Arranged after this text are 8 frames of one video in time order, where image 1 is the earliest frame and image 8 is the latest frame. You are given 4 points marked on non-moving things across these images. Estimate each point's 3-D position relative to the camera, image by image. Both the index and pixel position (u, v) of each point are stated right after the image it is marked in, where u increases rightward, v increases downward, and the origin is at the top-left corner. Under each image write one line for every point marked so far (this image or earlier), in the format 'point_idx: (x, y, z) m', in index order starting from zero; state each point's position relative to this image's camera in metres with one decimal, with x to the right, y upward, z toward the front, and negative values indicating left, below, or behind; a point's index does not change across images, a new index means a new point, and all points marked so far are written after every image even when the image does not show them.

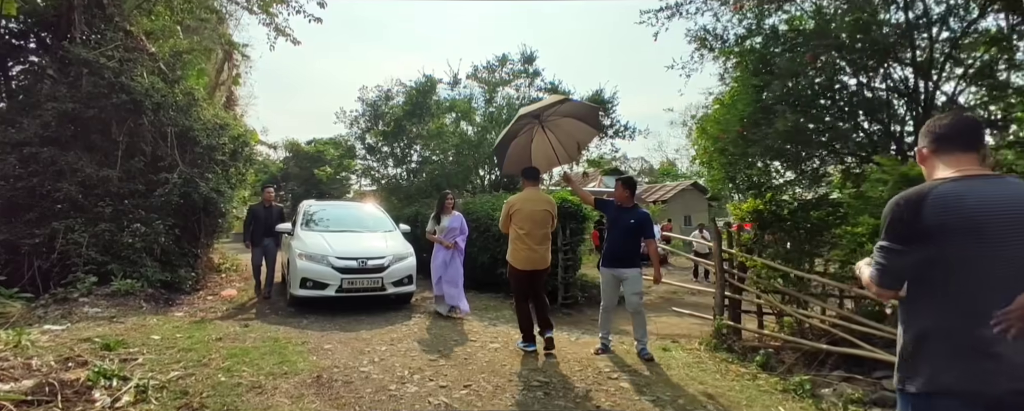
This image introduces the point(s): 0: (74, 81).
0: (-7.6, +2.2, +7.9) m
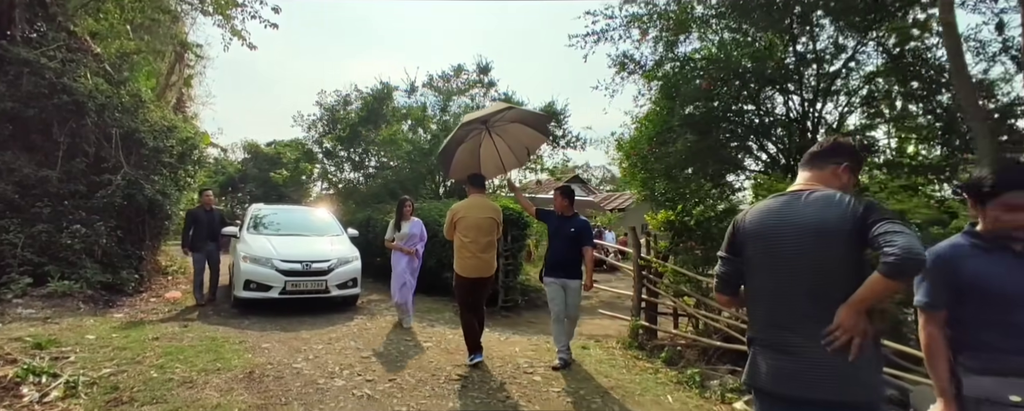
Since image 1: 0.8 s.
0: (-8.5, +2.2, +7.8) m
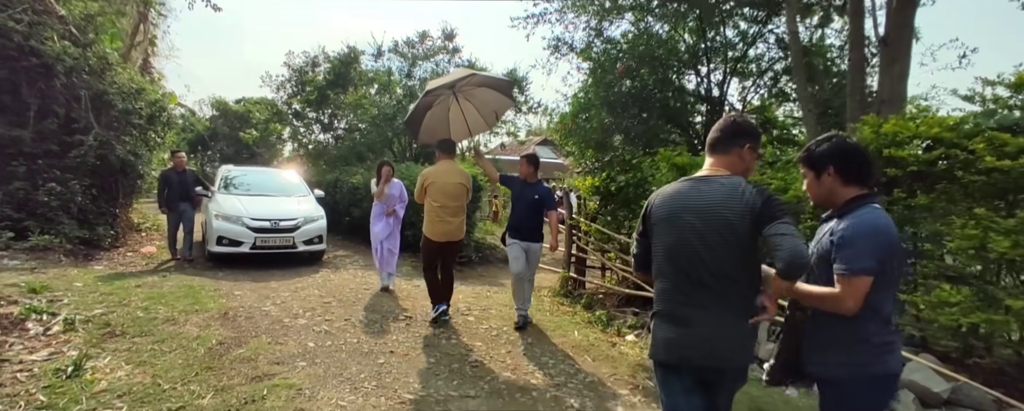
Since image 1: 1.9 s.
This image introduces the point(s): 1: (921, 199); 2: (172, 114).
0: (-9.3, +2.9, +7.9) m
1: (+2.7, 0.0, +2.9) m
2: (-7.6, +2.1, +10.1) m
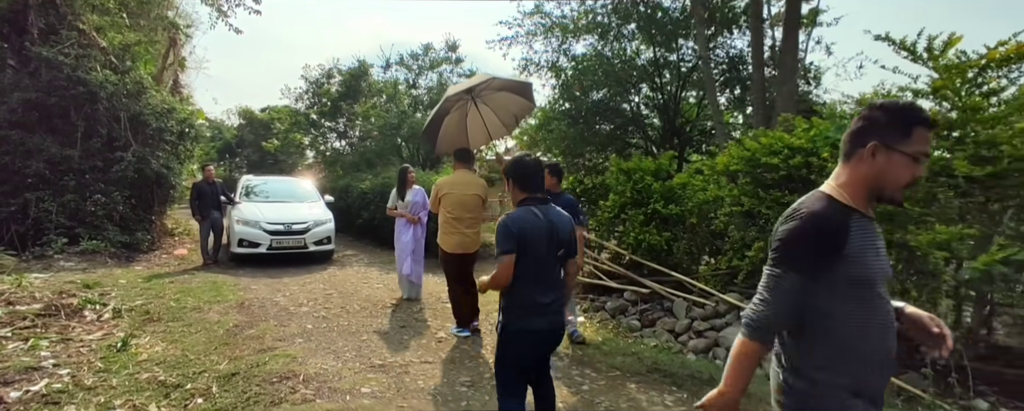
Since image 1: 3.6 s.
0: (-9.6, +2.7, +9.1) m
1: (+2.2, 0.0, +3.5) m
2: (-7.7, +1.9, +11.2) m
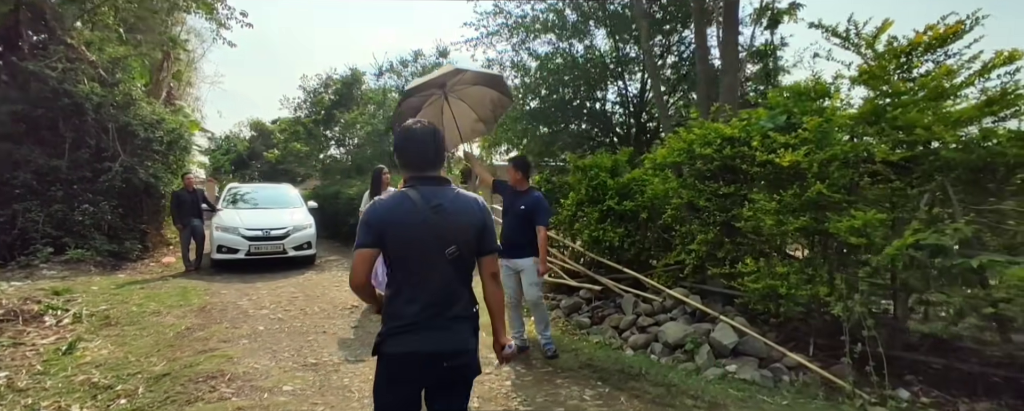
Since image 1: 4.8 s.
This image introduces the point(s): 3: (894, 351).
0: (-10.1, +2.5, +9.3) m
1: (+1.6, +0.1, +3.4) m
2: (-8.2, +1.7, +11.4) m
3: (+2.2, -0.8, +2.6) m
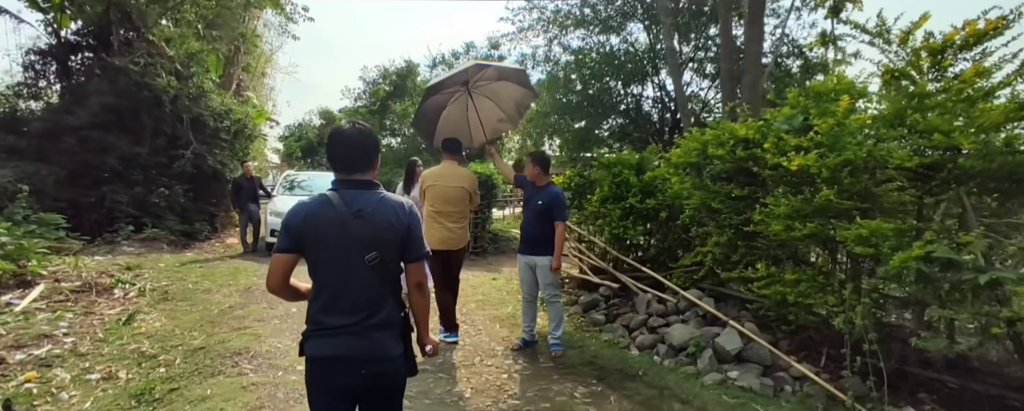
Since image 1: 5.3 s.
0: (-9.2, +2.9, +10.4) m
1: (+1.6, +0.1, +3.2) m
2: (-7.1, +2.1, +12.2) m
3: (+2.1, -0.9, +2.4) m
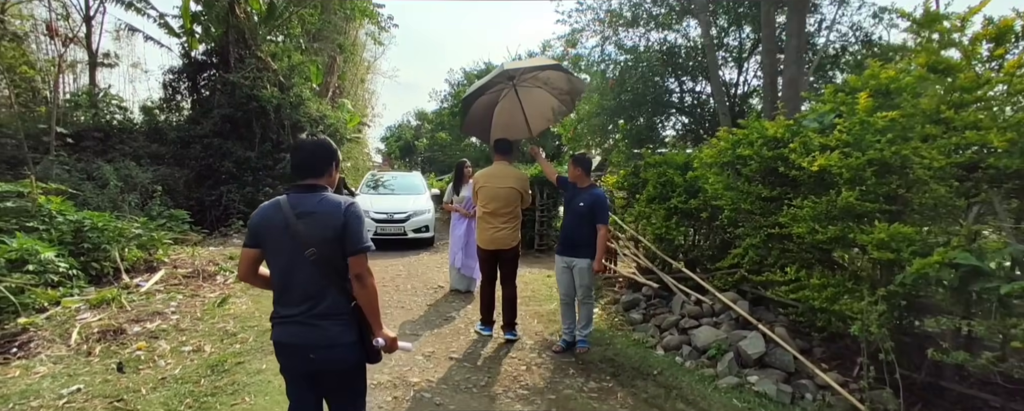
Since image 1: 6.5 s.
0: (-7.6, +2.9, +12.0) m
1: (+1.7, +0.1, +3.0) m
2: (-5.2, +2.1, +13.4) m
3: (+2.0, -0.9, +2.1) m
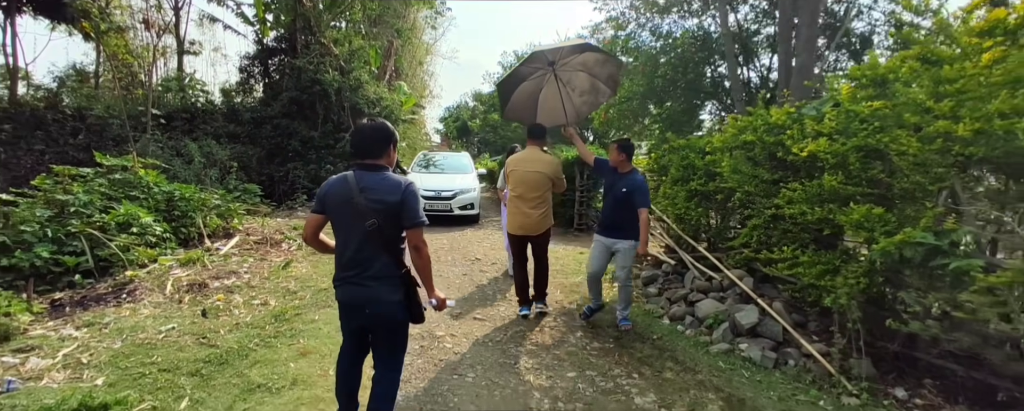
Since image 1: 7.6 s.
0: (-6.4, +3.6, +13.0) m
1: (+1.8, +0.3, +3.1) m
2: (-3.9, +2.8, +14.2) m
3: (+2.0, -0.8, +2.2) m
